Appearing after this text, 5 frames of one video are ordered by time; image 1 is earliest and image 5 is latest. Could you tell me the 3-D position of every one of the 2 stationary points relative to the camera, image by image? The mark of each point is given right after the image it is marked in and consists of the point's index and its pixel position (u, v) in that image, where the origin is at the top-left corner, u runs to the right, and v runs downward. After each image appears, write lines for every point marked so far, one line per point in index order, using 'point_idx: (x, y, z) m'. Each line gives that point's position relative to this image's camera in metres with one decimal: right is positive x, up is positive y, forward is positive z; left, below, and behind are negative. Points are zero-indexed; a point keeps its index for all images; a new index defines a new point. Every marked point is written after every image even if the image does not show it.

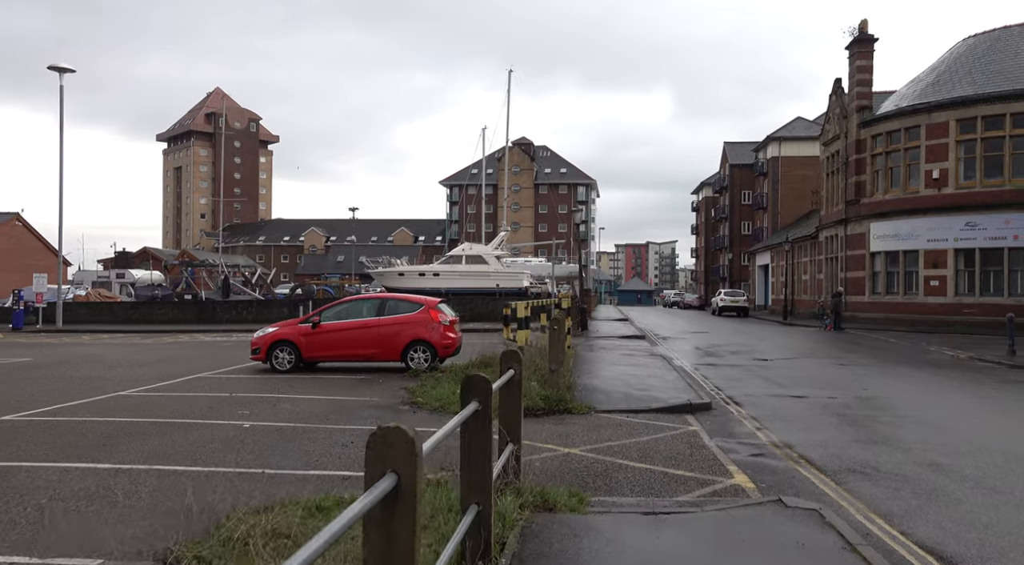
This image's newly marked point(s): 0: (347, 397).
0: (-2.6, -1.8, +11.8) m
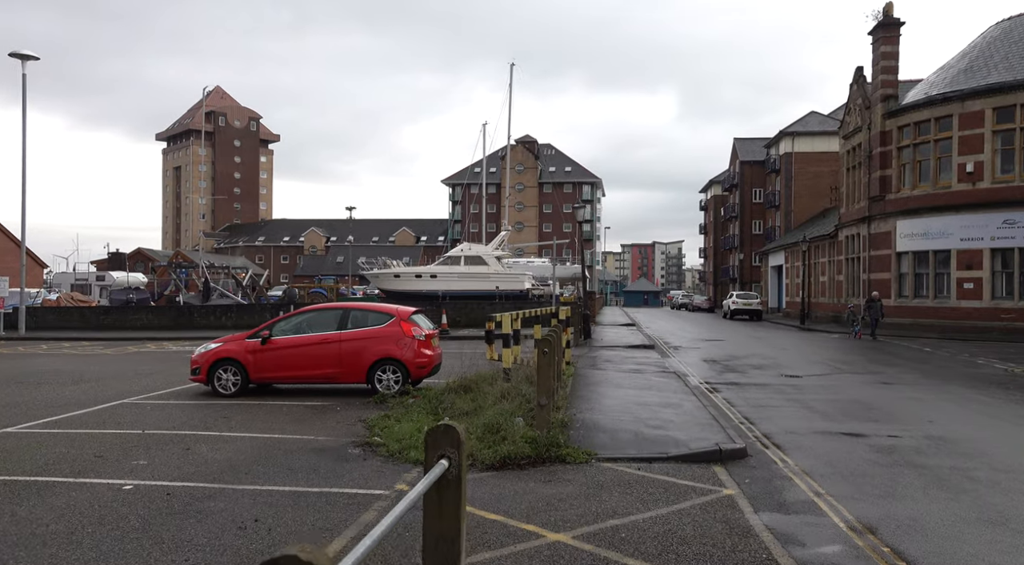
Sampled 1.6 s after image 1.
0: (-2.8, -1.9, +9.5) m
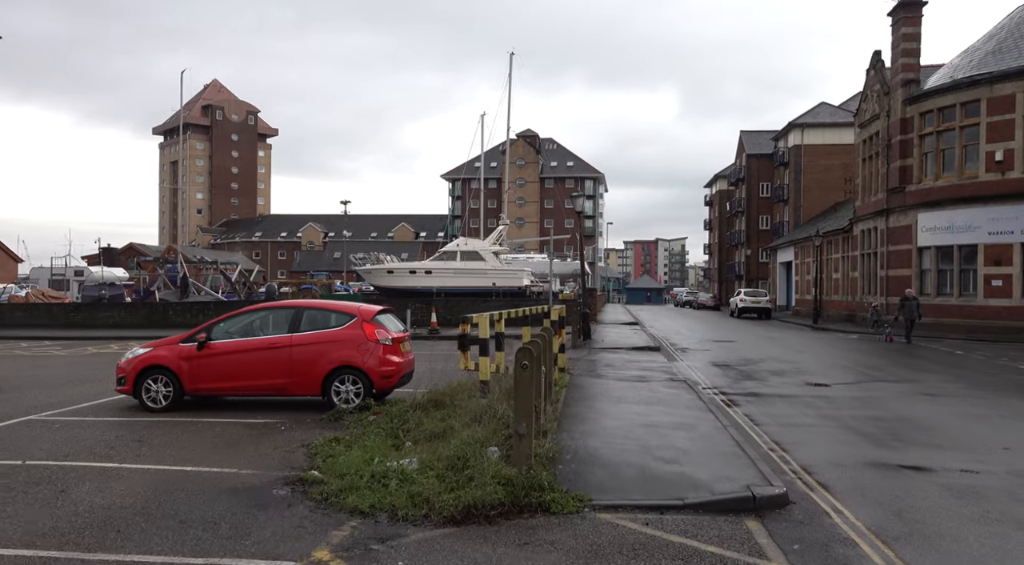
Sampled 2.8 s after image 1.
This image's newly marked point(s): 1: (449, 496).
0: (-3.1, -1.9, +7.5) m
1: (-0.5, -1.8, +6.2) m
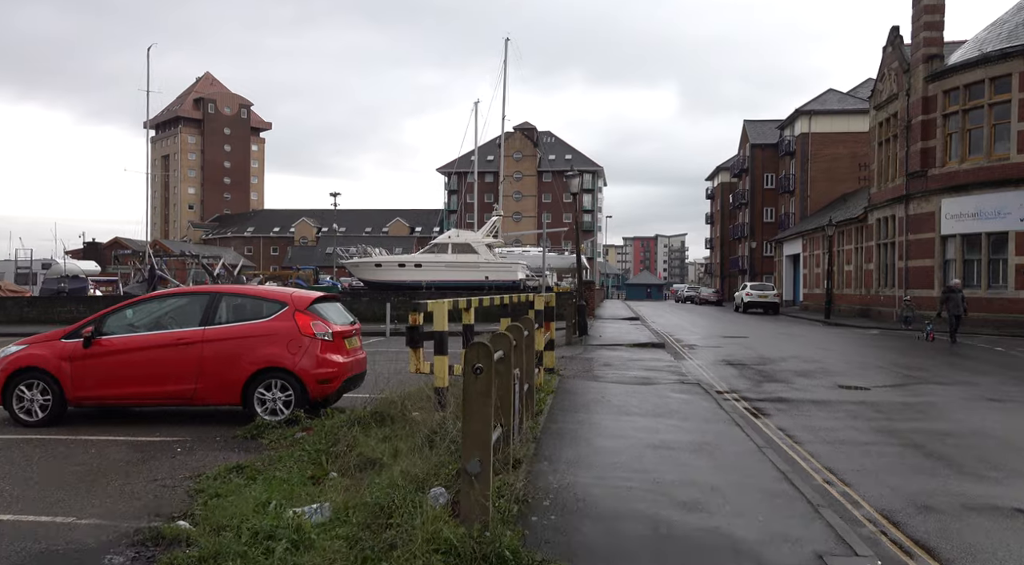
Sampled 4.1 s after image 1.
0: (-3.4, -1.6, +5.3) m
1: (-0.8, -1.5, +4.0) m
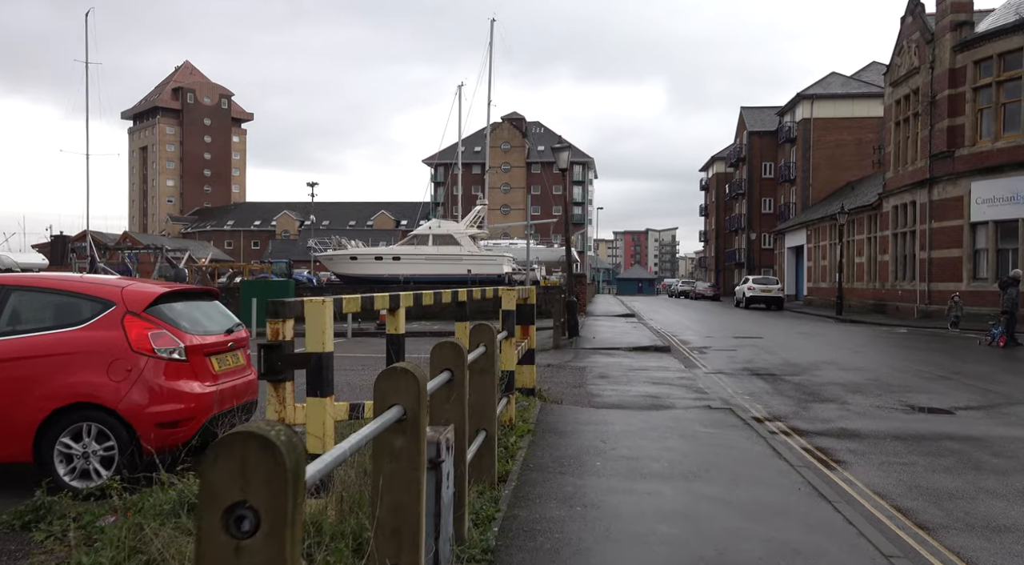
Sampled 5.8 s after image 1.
0: (-3.7, -1.6, +2.2) m
1: (-1.1, -1.5, +1.0) m
